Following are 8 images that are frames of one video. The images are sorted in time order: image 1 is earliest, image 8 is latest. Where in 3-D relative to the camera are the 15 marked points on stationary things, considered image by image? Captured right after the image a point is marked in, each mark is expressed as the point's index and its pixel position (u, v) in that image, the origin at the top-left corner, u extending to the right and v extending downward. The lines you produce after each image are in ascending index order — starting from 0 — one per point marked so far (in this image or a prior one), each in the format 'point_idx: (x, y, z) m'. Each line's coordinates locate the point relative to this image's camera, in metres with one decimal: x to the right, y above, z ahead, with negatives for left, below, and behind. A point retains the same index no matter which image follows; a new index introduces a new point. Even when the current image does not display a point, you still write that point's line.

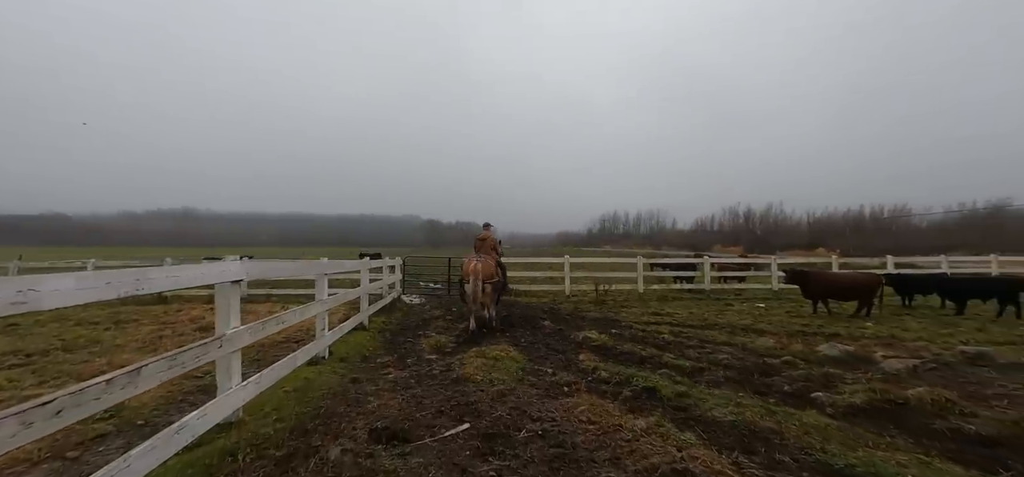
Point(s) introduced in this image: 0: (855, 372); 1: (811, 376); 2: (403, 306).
0: (+4.5, -1.8, +5.6) m
1: (+3.8, -1.8, +5.5) m
2: (-2.8, -1.7, +11.1) m
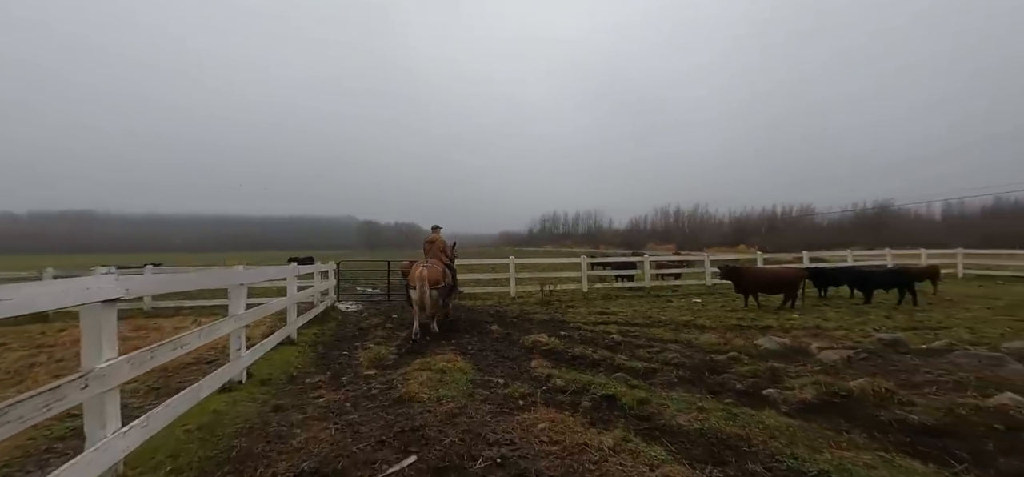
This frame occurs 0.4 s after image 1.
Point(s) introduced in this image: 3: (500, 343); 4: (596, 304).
0: (+3.8, -1.7, +5.8) m
1: (+3.2, -1.7, +5.6) m
2: (-4.1, -1.8, +10.2) m
3: (-0.2, -1.8, +7.7) m
4: (+2.4, -1.9, +12.4) m
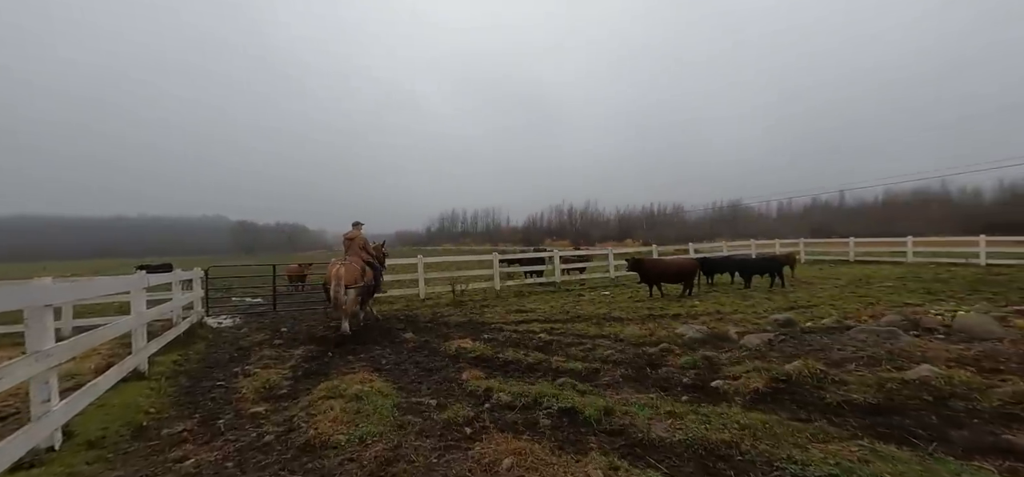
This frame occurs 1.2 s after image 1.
0: (+2.9, -1.6, +5.8) m
1: (+2.4, -1.6, +5.5) m
2: (-5.9, -1.8, +8.3) m
3: (-1.5, -1.8, +6.7) m
4: (-0.1, -1.7, +12.0) m
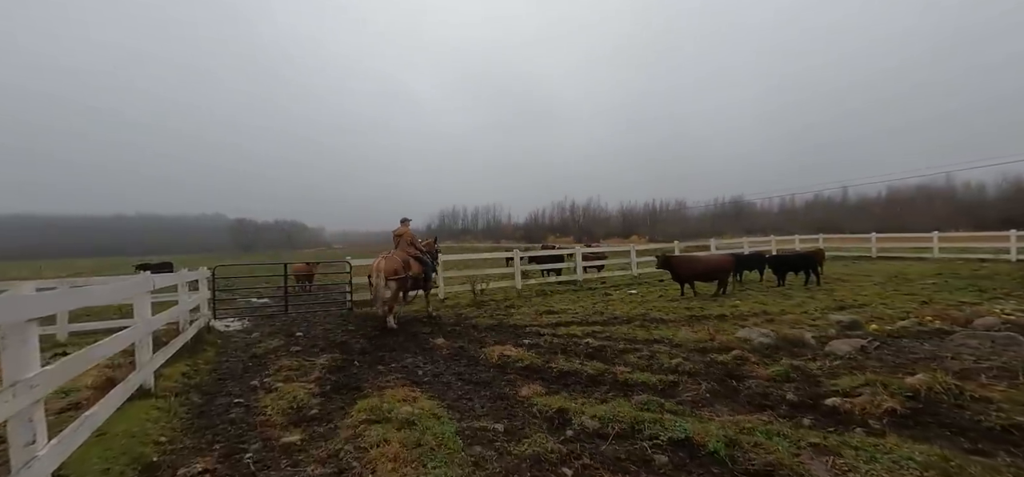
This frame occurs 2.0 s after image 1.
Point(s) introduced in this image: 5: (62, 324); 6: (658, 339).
0: (+3.6, -1.5, +5.1) m
1: (+3.1, -1.5, +4.8) m
2: (-5.2, -1.7, +7.5) m
3: (-0.8, -1.7, +6.0) m
4: (+0.6, -1.6, +11.3) m
5: (-7.8, -1.5, +7.6) m
6: (+2.3, -1.6, +6.9) m
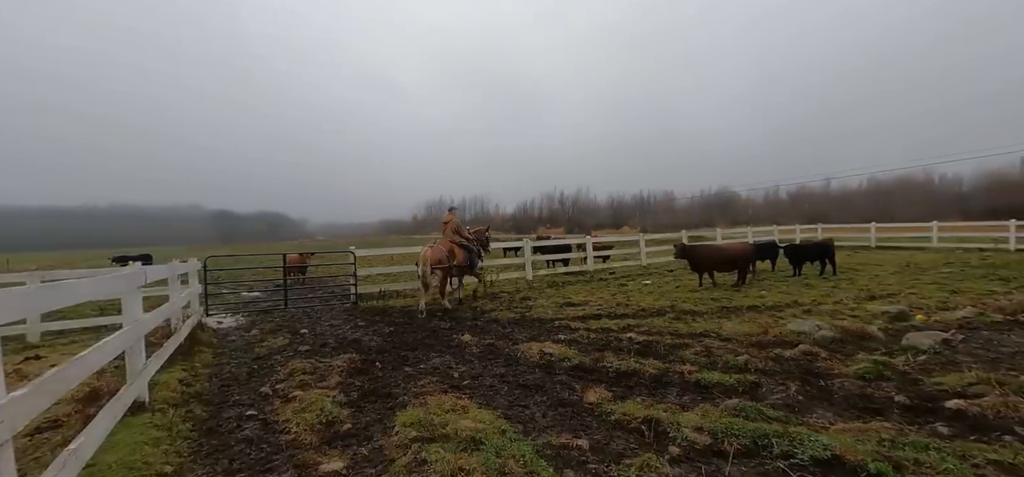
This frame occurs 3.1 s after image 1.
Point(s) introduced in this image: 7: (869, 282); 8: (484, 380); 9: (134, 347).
0: (+4.2, -1.3, +4.7) m
1: (+3.6, -1.3, +4.3) m
2: (-4.7, -1.5, +6.7) m
3: (-0.3, -1.5, +5.4) m
4: (+0.9, -1.3, +10.7) m
5: (-7.4, -1.3, +6.7) m
6: (+2.8, -1.4, +6.3) m
7: (+9.1, -1.1, +11.0) m
8: (-0.3, -1.5, +4.7) m
9: (-3.2, -0.9, +3.7) m
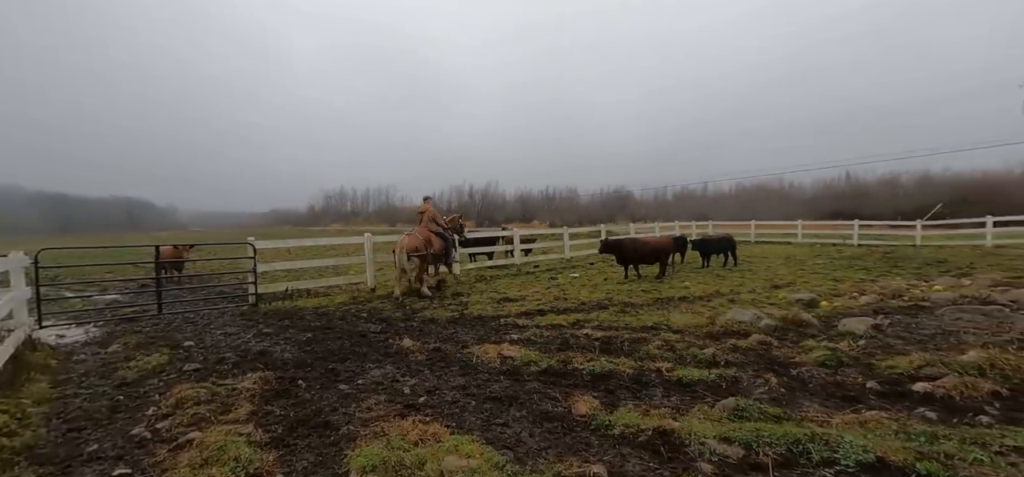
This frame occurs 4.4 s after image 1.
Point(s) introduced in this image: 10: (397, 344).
0: (+3.7, -1.2, +4.9) m
1: (+3.3, -1.2, +4.4) m
2: (-5.4, -1.4, +5.0) m
3: (-0.7, -1.4, +4.6) m
4: (-0.7, -1.2, +10.0) m
5: (-8.0, -1.1, +4.3) m
6: (+2.1, -1.3, +6.2) m
7: (+7.2, -1.0, +12.2) m
8: (-0.6, -1.4, +3.9) m
9: (-3.3, -0.8, +2.3) m
10: (-1.4, -1.3, +5.5) m
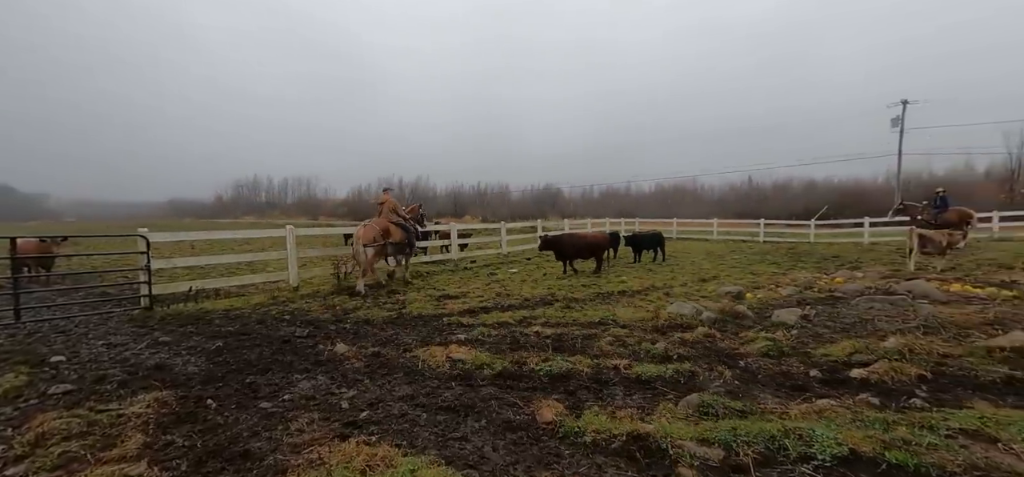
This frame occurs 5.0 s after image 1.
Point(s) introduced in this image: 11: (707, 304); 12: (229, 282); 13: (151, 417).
0: (+3.2, -1.1, +5.1) m
1: (+2.8, -1.2, +4.6) m
2: (-5.9, -1.3, +3.7) m
3: (-1.2, -1.3, +4.1) m
4: (-2.1, -1.0, +9.5) m
5: (-8.3, -1.0, +2.7) m
6: (+1.3, -1.2, +6.2) m
7: (+5.4, -0.8, +12.9) m
8: (-1.0, -1.3, +3.5) m
9: (-3.3, -0.7, +1.5) m
10: (-2.0, -1.3, +4.9) m
11: (+3.2, -1.1, +7.1) m
12: (-5.3, -0.8, +8.0) m
13: (-2.8, -1.4, +3.3) m
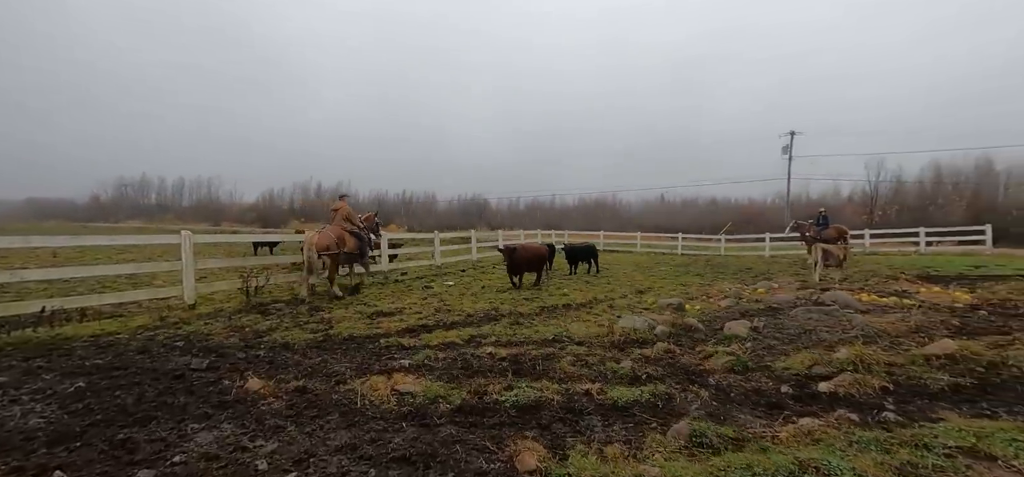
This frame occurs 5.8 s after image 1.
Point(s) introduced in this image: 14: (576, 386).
0: (+2.6, -1.3, +5.1) m
1: (+2.4, -1.3, +4.5) m
2: (-6.0, -1.3, +2.1) m
3: (-1.5, -1.4, +3.3) m
4: (-3.3, -1.2, +8.5) m
5: (-8.2, -1.0, +0.7) m
6: (+0.6, -1.3, +5.8) m
7: (+3.4, -1.2, +13.1) m
8: (-1.2, -1.4, +2.7) m
9: (-3.1, -0.7, +0.3) m
10: (-2.5, -1.3, +3.9) m
11: (+2.3, -1.3, +7.0) m
12: (-6.2, -0.9, +6.5) m
13: (-2.9, -1.4, +2.3) m
14: (+0.6, -1.3, +3.9) m
